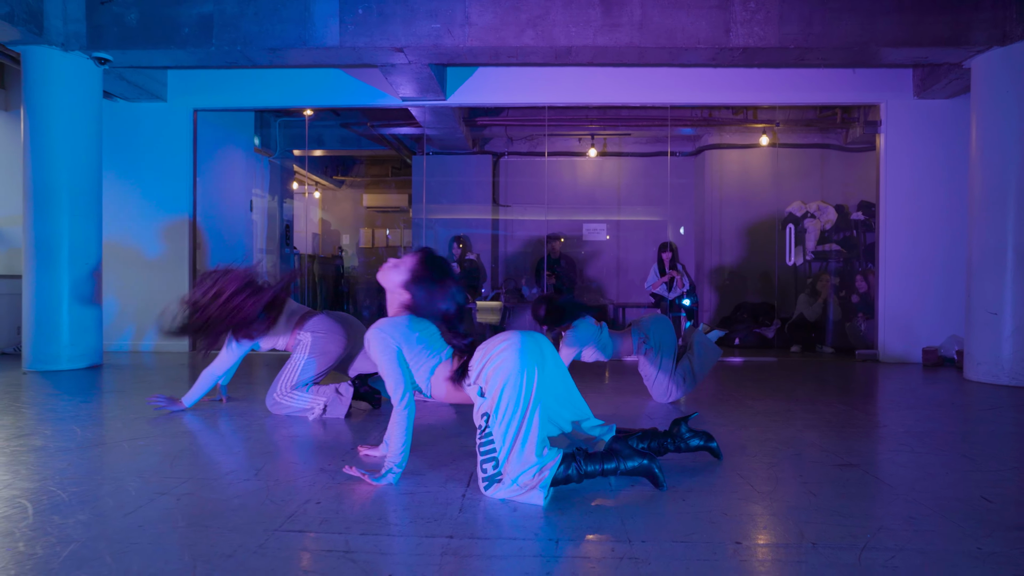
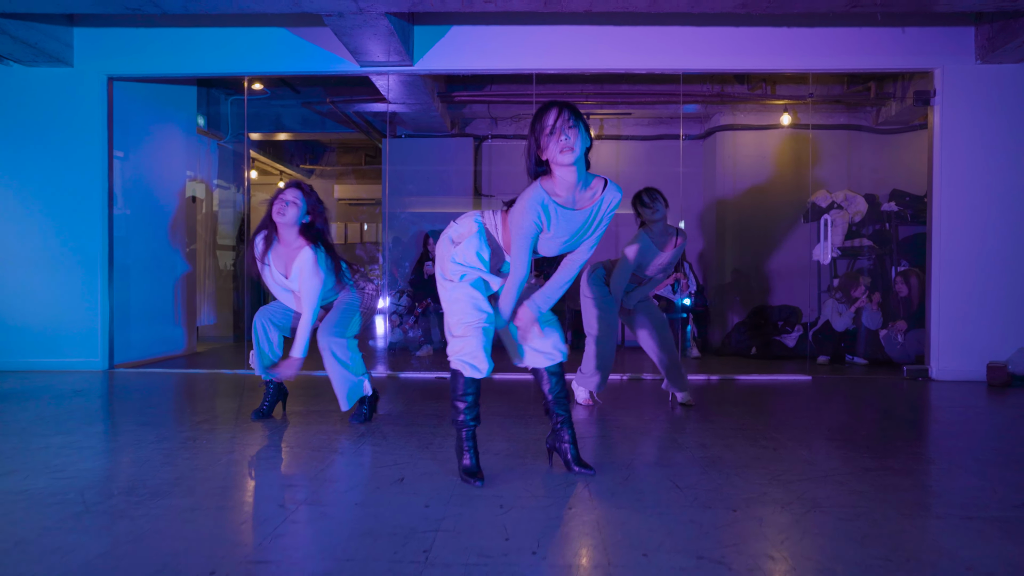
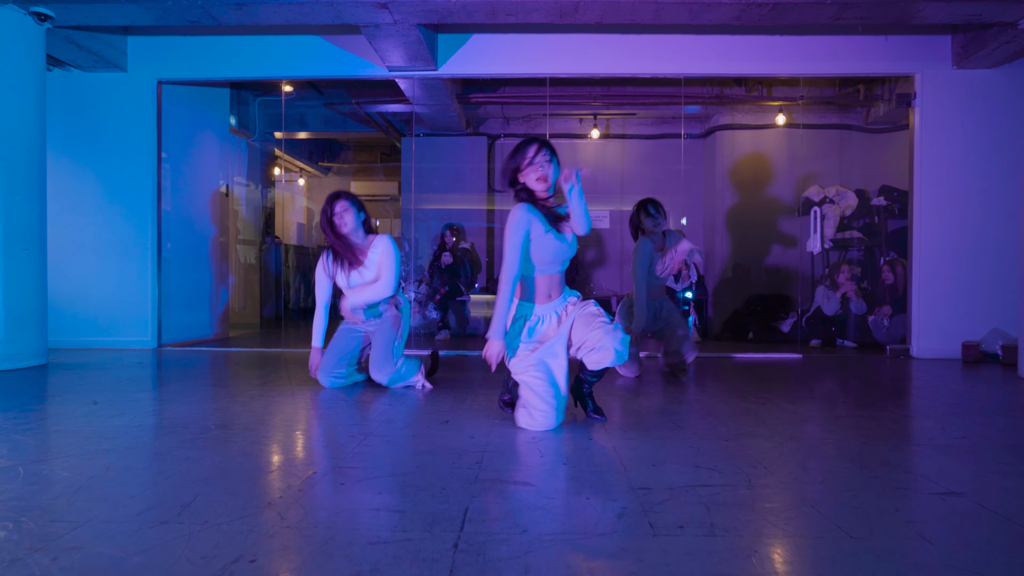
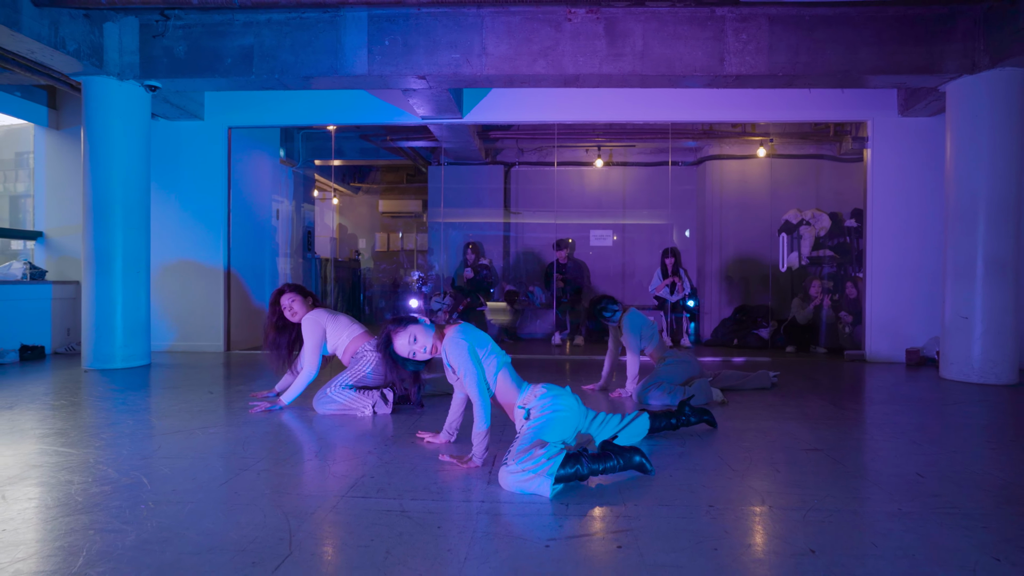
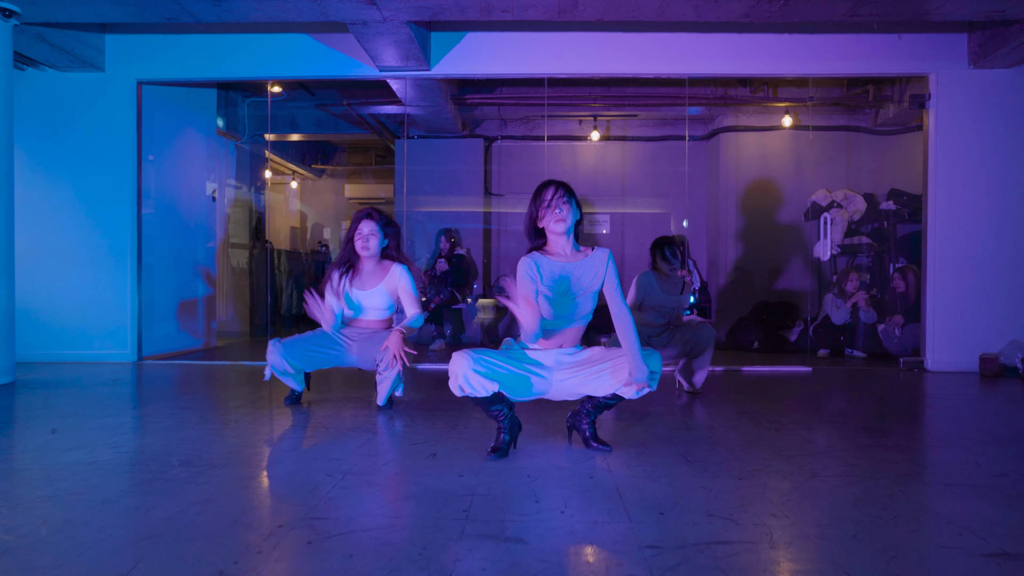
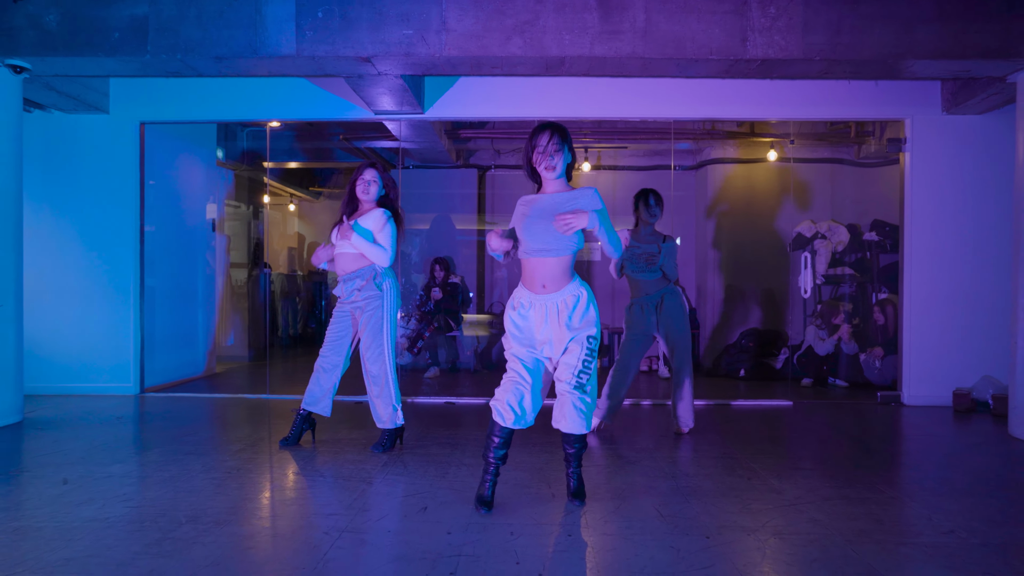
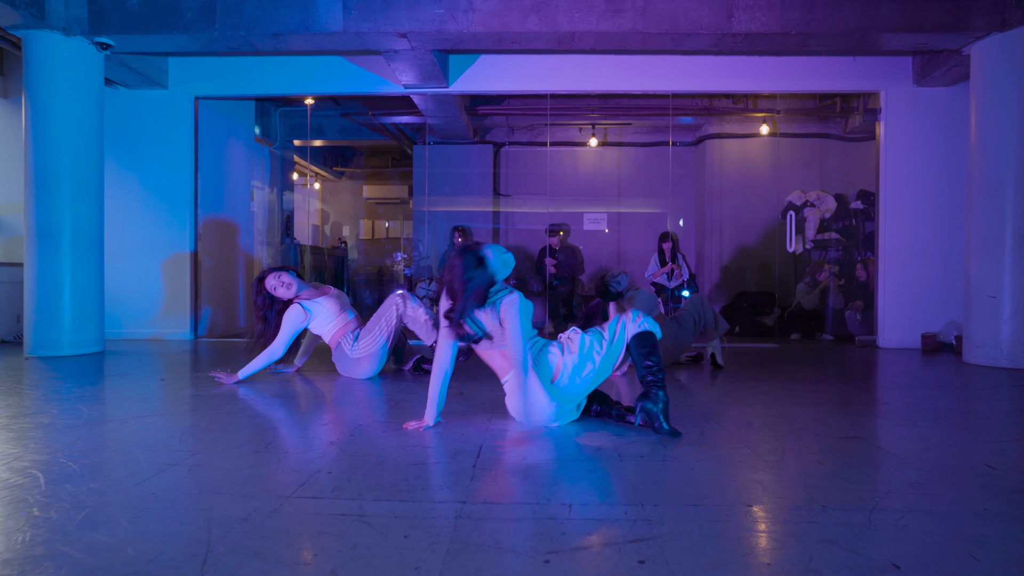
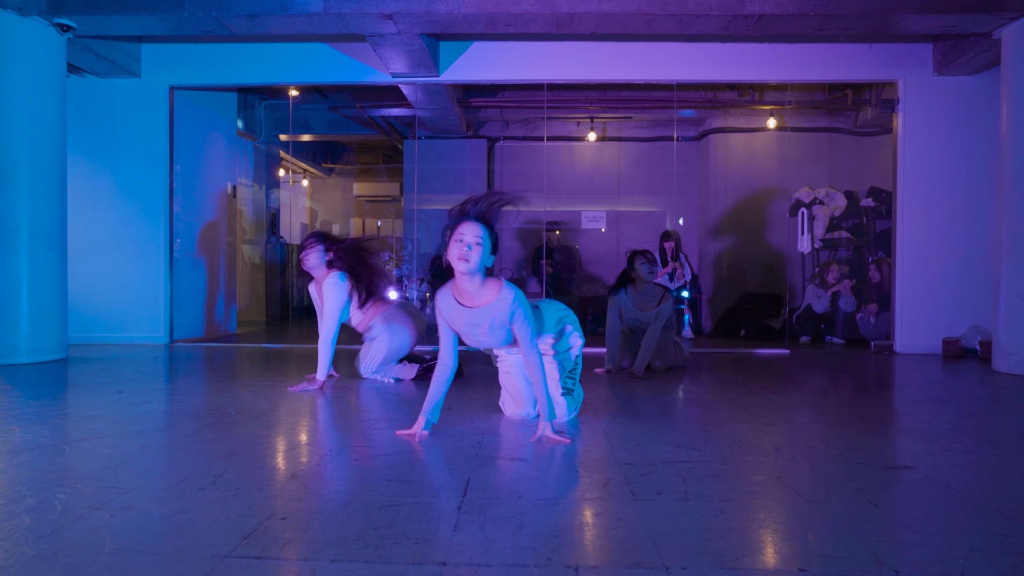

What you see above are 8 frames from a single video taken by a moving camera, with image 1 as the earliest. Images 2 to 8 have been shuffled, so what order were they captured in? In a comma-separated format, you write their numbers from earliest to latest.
4, 7, 8, 3, 5, 2, 6
